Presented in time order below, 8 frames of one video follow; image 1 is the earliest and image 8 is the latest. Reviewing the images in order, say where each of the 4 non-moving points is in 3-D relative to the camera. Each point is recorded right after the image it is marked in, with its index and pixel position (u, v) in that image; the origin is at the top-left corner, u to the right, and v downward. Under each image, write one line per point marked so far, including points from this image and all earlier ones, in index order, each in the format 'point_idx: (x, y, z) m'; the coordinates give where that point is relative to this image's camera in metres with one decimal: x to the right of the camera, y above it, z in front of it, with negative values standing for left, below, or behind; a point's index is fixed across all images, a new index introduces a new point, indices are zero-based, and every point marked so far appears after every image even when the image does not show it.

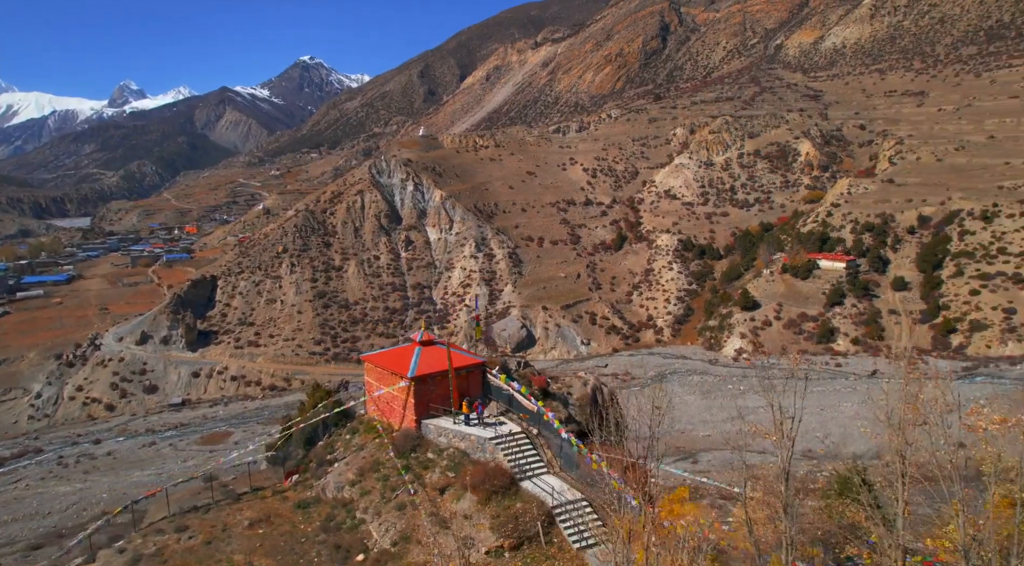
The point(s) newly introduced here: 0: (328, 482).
0: (-2.9, -3.2, +11.7) m
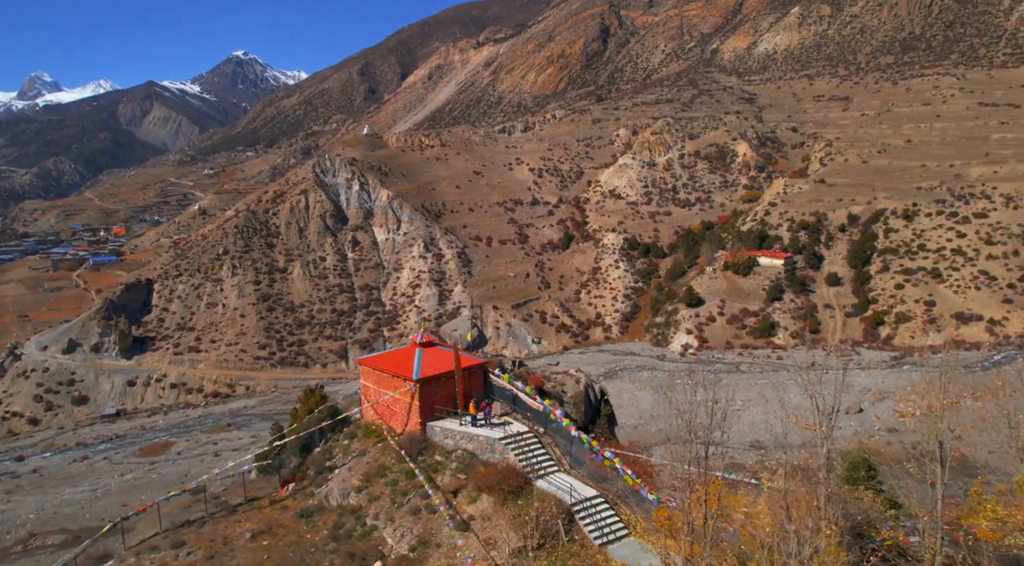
0: (-2.8, -3.3, +11.6) m
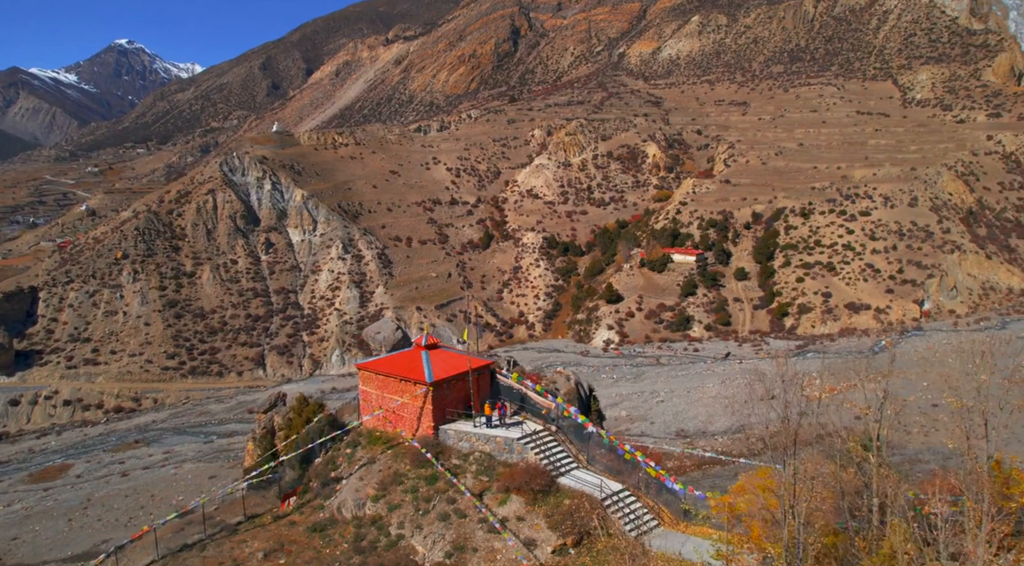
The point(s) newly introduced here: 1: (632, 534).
0: (-2.6, -3.3, +11.2) m
1: (+1.7, -3.5, +10.1) m
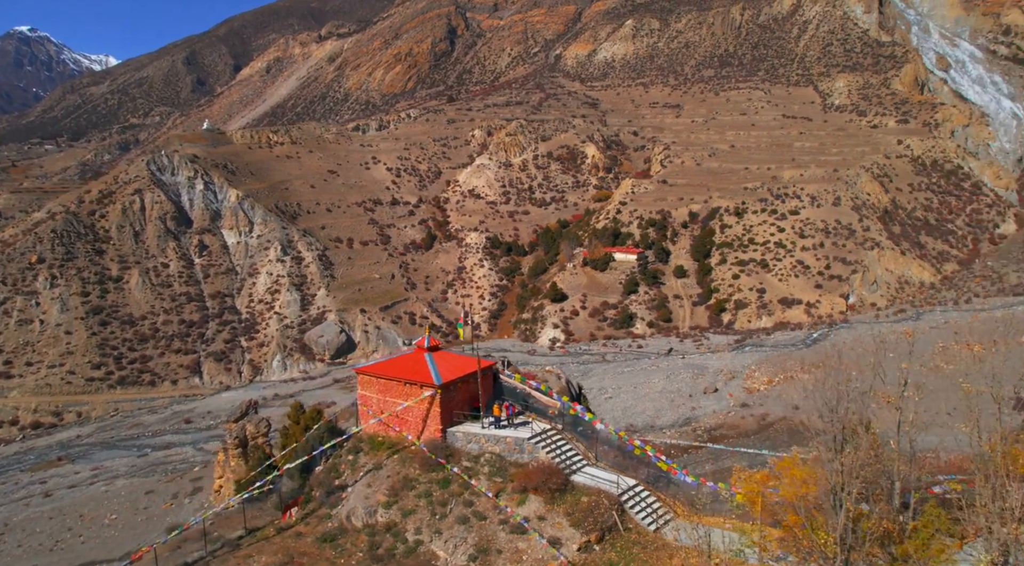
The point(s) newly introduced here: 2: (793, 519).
0: (-2.4, -3.4, +10.9) m
1: (+2.0, -3.5, +10.3) m
2: (+3.8, -3.1, +9.4) m
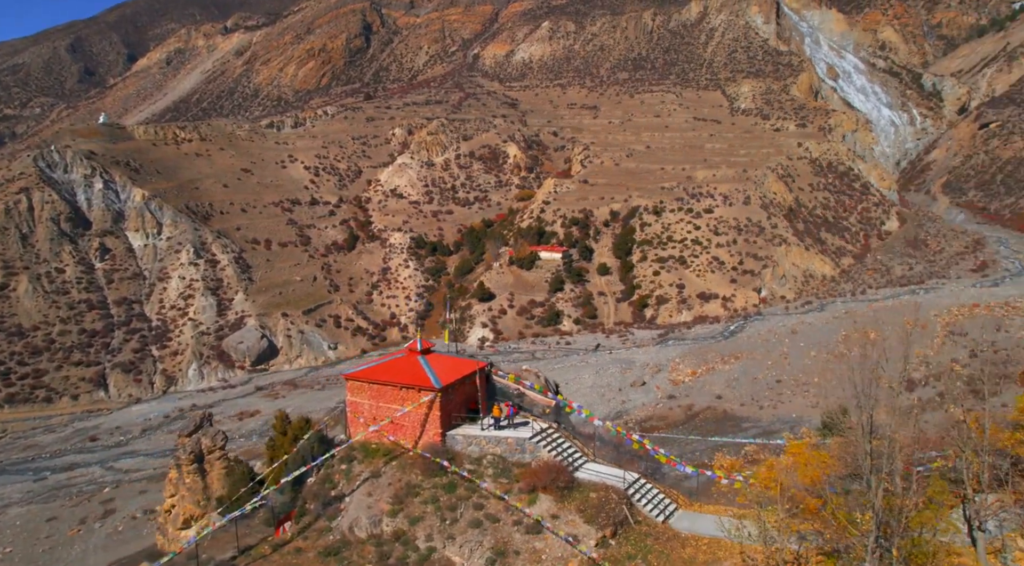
0: (-2.3, -3.4, +10.6) m
1: (+2.1, -3.4, +10.6) m
2: (+4.0, -3.0, +10.0) m
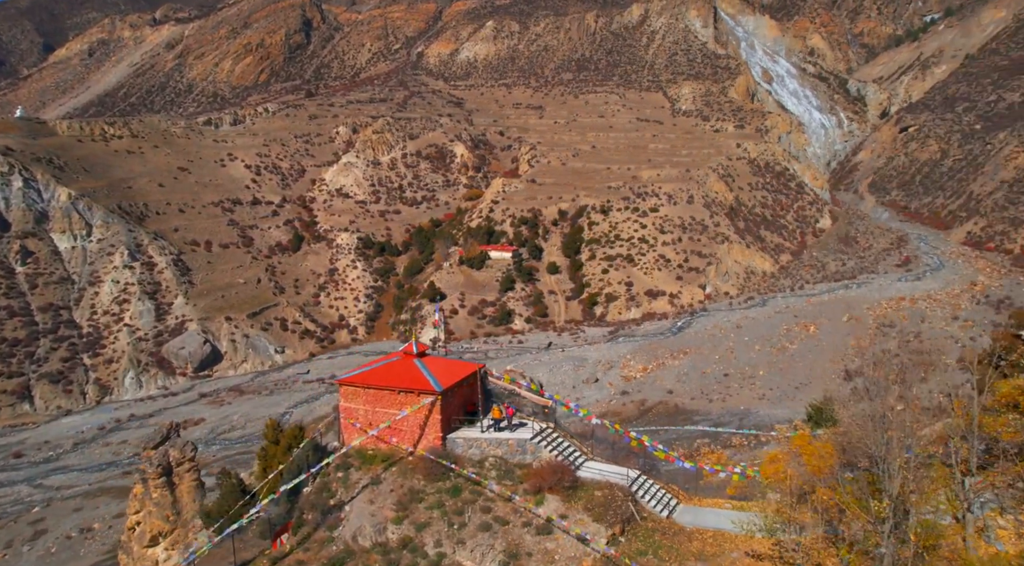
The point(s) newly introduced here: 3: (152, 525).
0: (-2.1, -3.4, +10.3) m
1: (+2.2, -3.4, +10.7) m
2: (+4.1, -3.0, +10.3) m
3: (-7.3, -4.9, +14.7) m
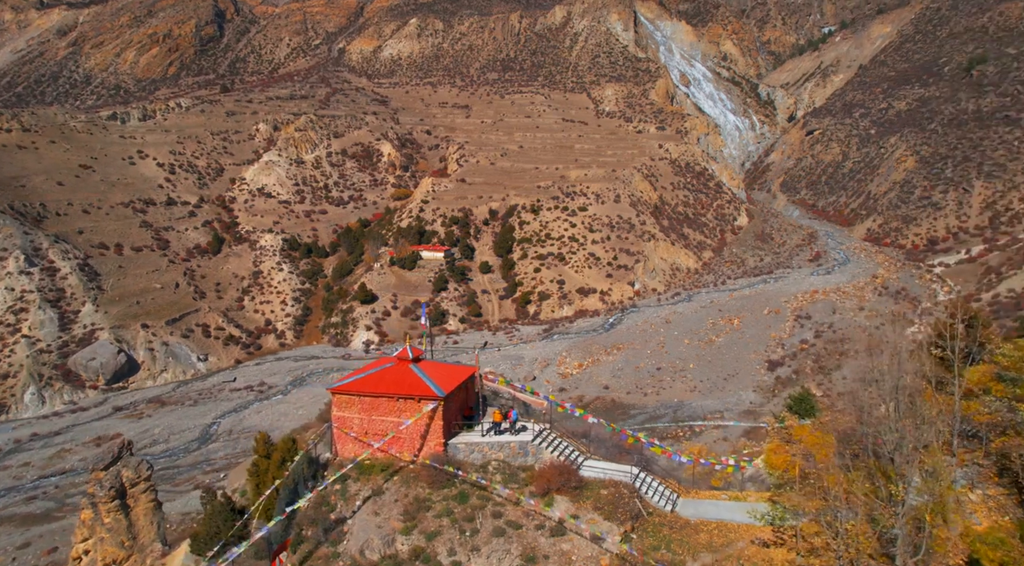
0: (-2.0, -3.5, +9.9) m
1: (+2.3, -3.4, +10.9) m
2: (+4.3, -2.9, +10.7) m
3: (-7.6, -5.0, +13.6) m
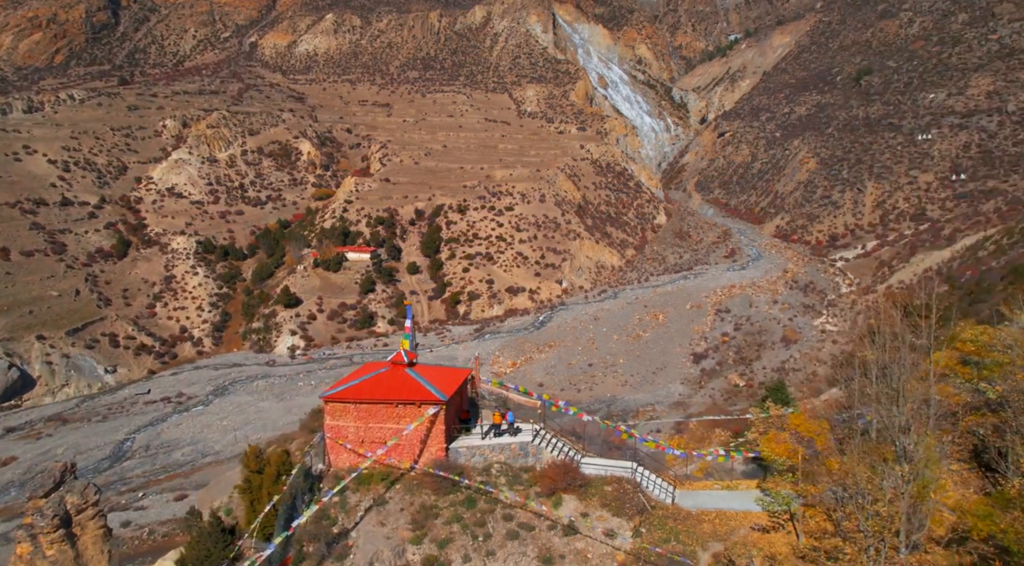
0: (-1.8, -3.5, +9.4) m
1: (+2.3, -3.3, +11.0) m
2: (+4.3, -2.8, +11.1) m
3: (-7.8, -5.1, +12.4) m
